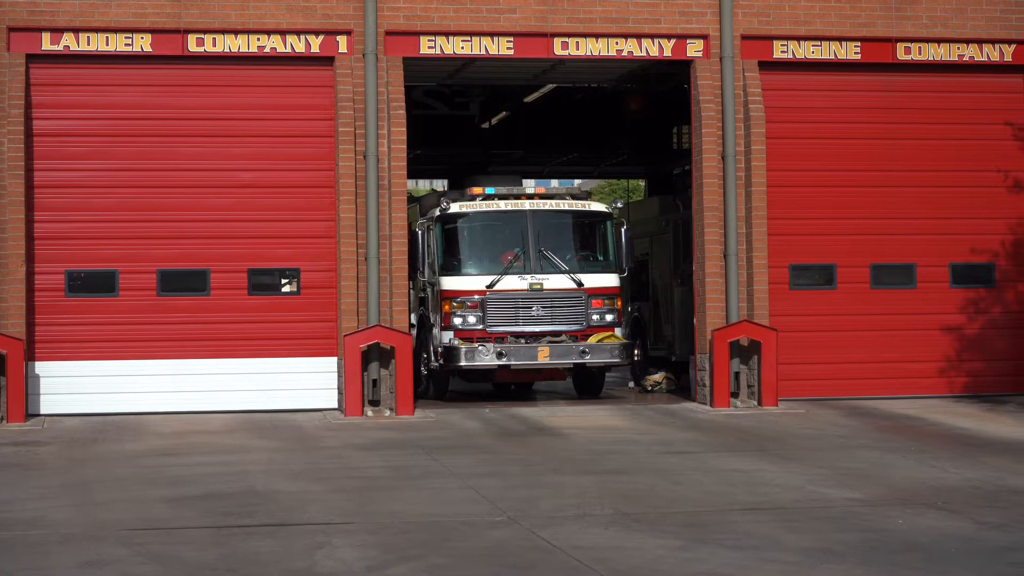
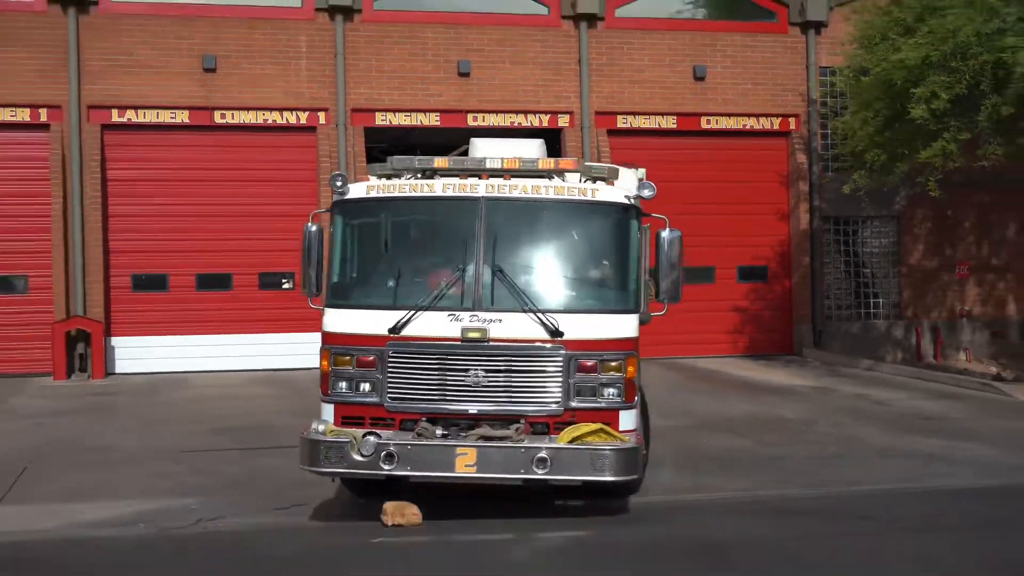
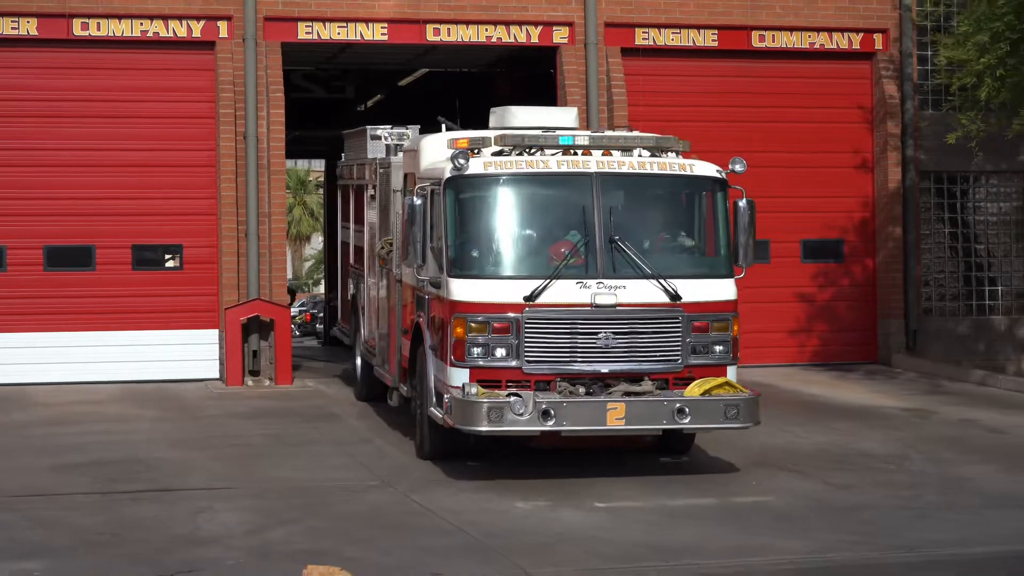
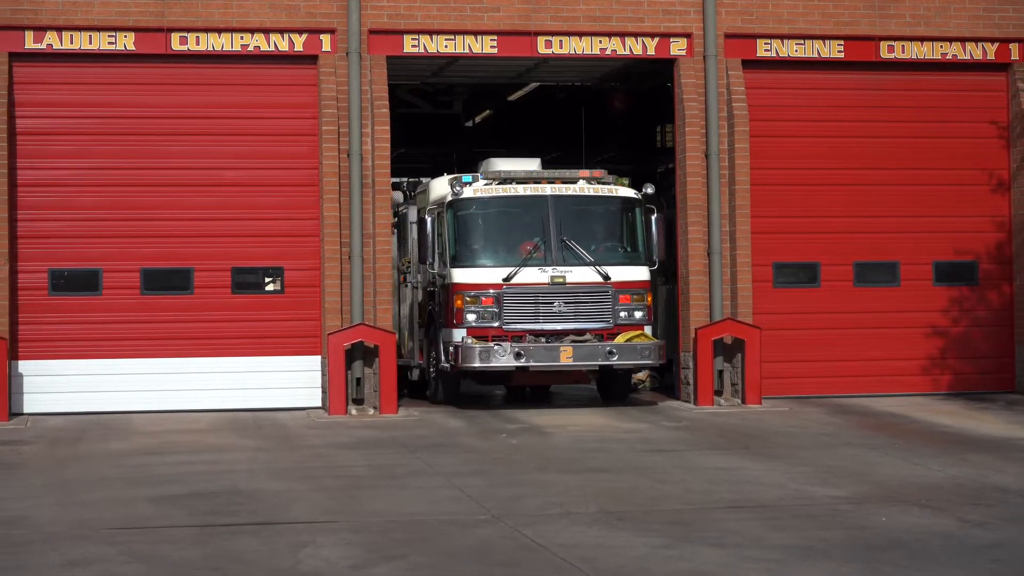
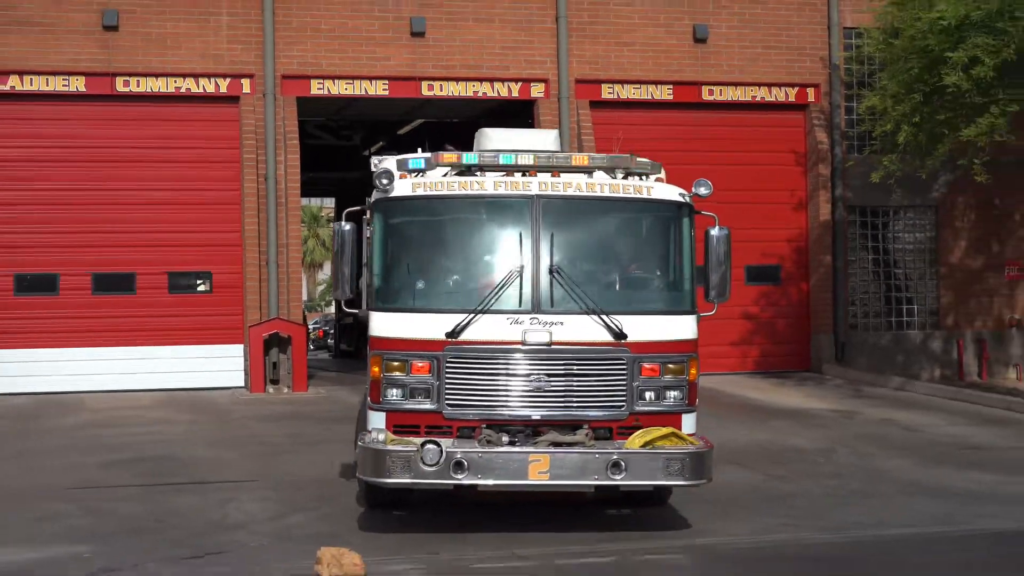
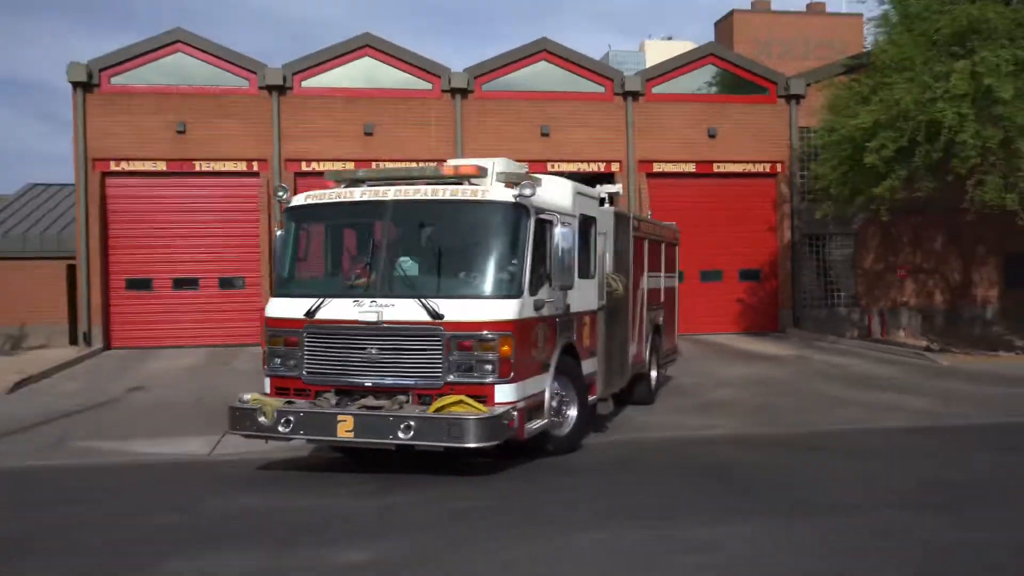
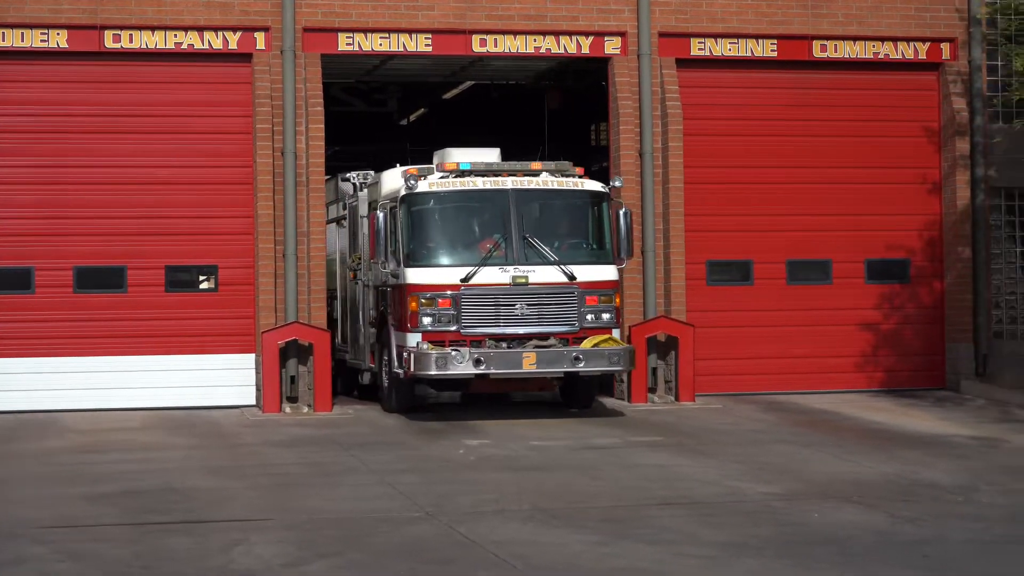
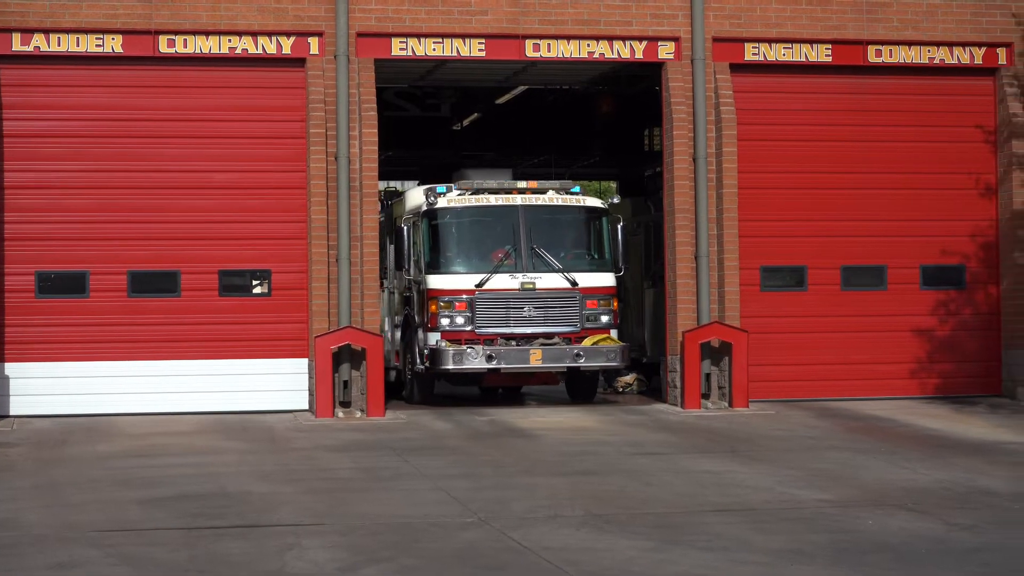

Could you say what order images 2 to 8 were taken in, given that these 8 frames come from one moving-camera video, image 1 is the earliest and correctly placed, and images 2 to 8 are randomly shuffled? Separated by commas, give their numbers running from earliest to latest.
8, 4, 7, 3, 5, 2, 6
